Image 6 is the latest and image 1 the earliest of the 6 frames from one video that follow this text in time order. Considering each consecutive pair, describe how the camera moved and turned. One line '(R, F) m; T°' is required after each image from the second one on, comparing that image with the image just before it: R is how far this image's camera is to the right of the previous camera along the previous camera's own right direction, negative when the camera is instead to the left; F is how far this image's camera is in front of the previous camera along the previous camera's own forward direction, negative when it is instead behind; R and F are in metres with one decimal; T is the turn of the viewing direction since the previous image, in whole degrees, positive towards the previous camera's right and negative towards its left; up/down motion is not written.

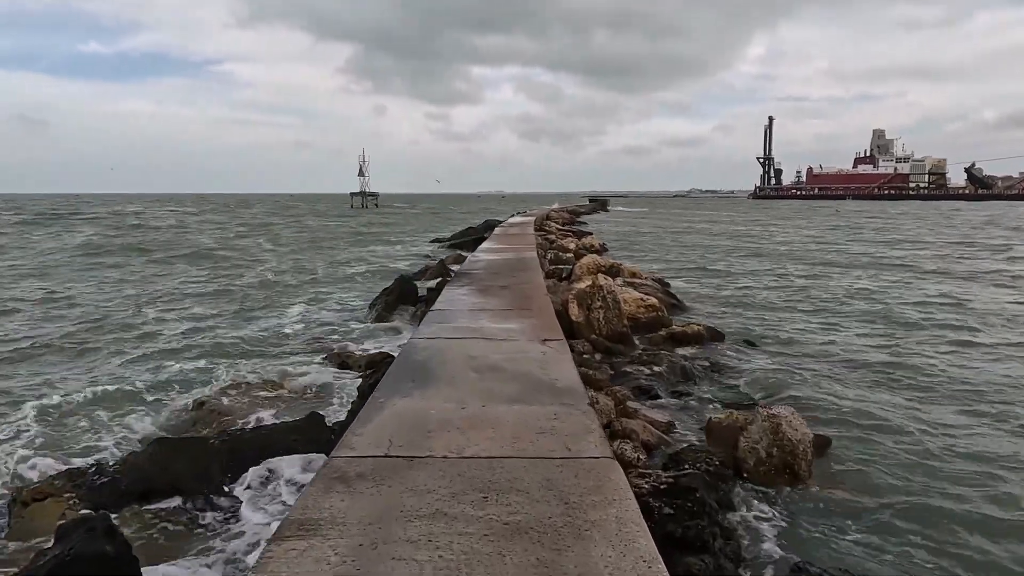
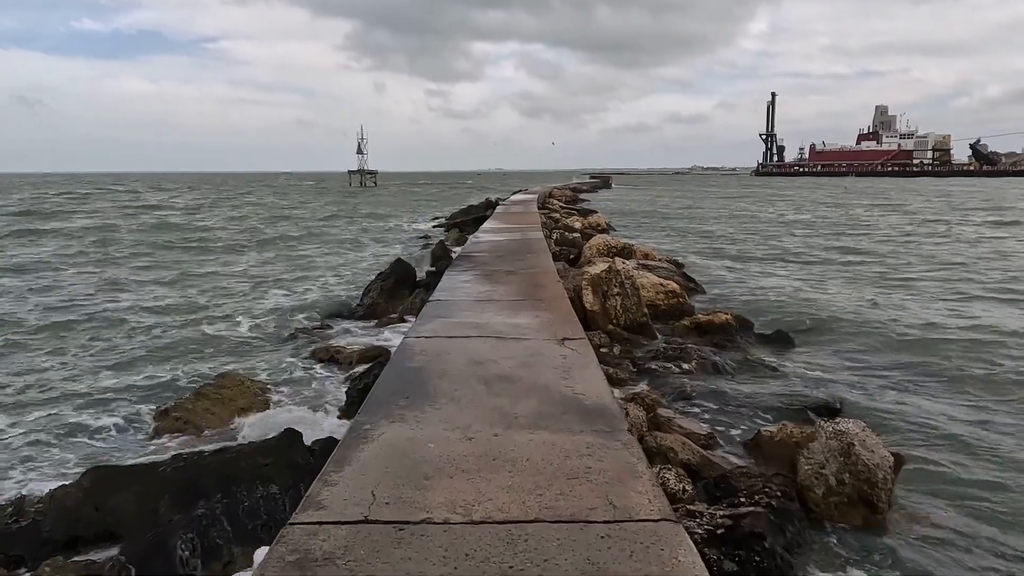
(-0.1, +0.8) m; 0°
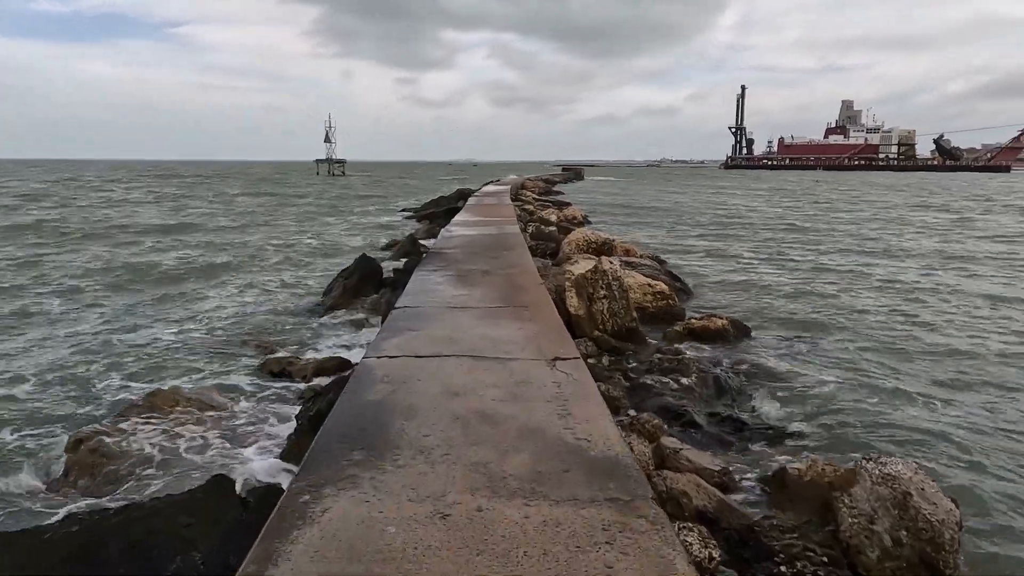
(-0.1, +0.7) m; +2°
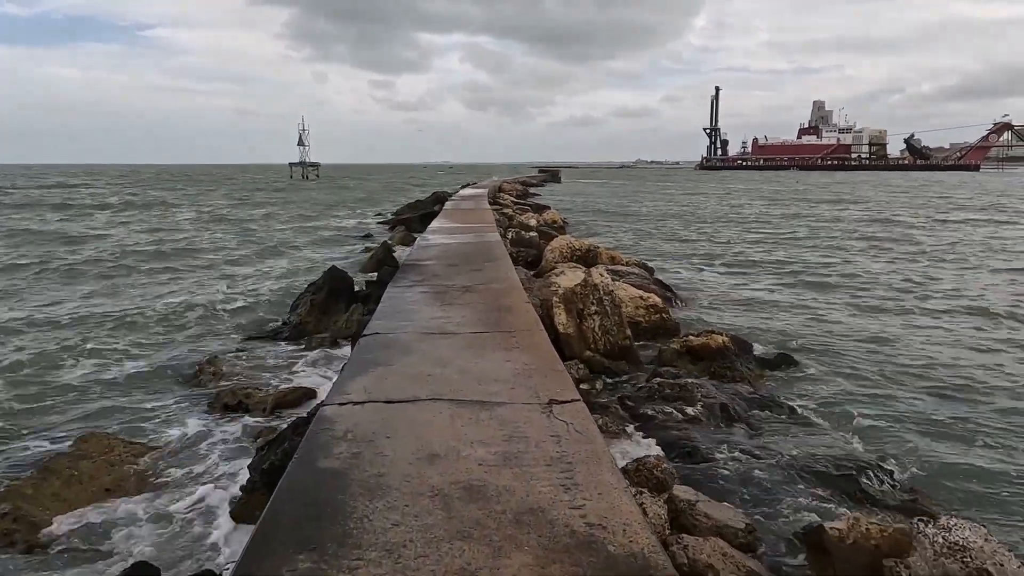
(0.0, +0.6) m; +2°
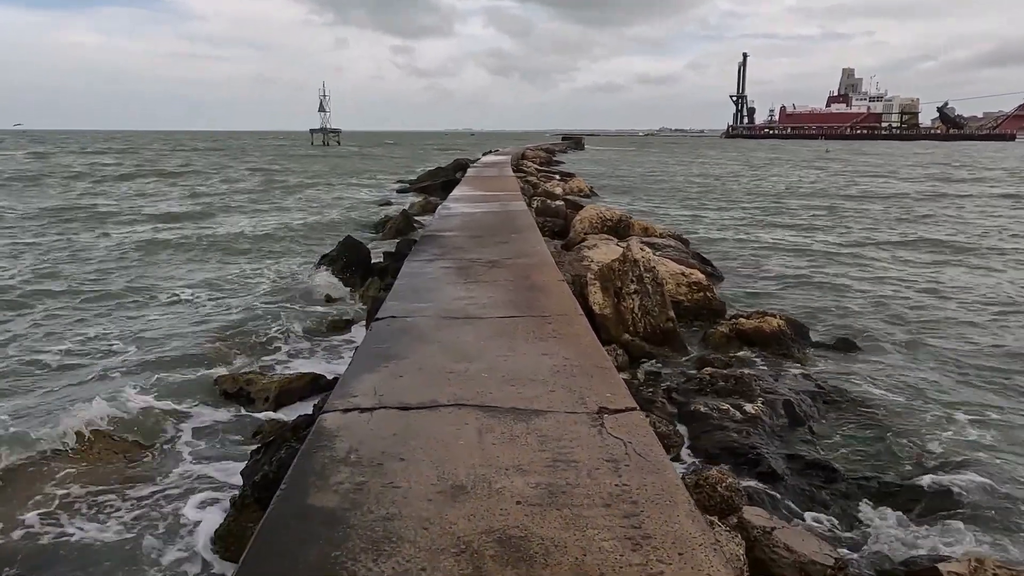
(-0.1, +0.6) m; -2°
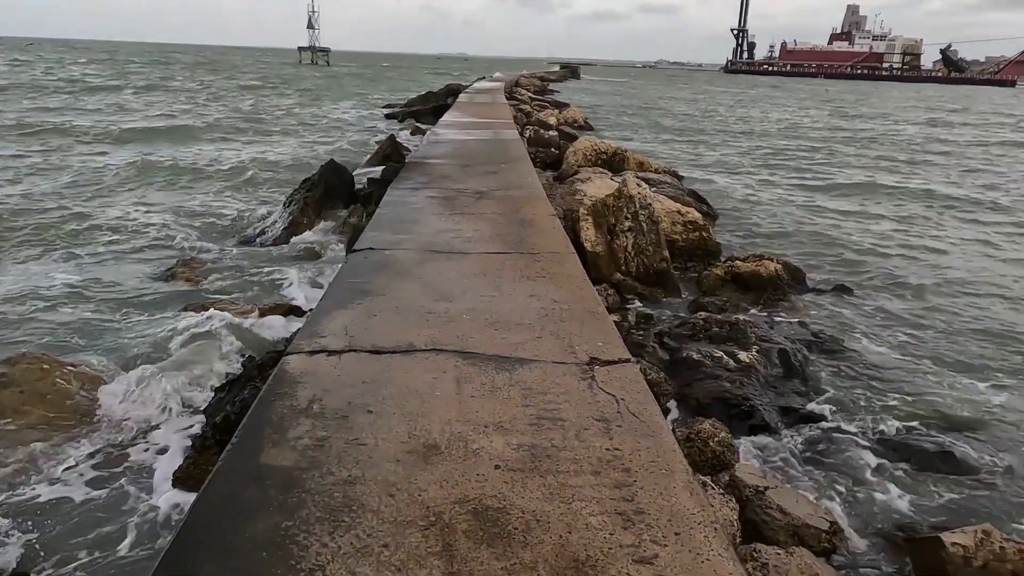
(0.0, +0.2) m; +1°
